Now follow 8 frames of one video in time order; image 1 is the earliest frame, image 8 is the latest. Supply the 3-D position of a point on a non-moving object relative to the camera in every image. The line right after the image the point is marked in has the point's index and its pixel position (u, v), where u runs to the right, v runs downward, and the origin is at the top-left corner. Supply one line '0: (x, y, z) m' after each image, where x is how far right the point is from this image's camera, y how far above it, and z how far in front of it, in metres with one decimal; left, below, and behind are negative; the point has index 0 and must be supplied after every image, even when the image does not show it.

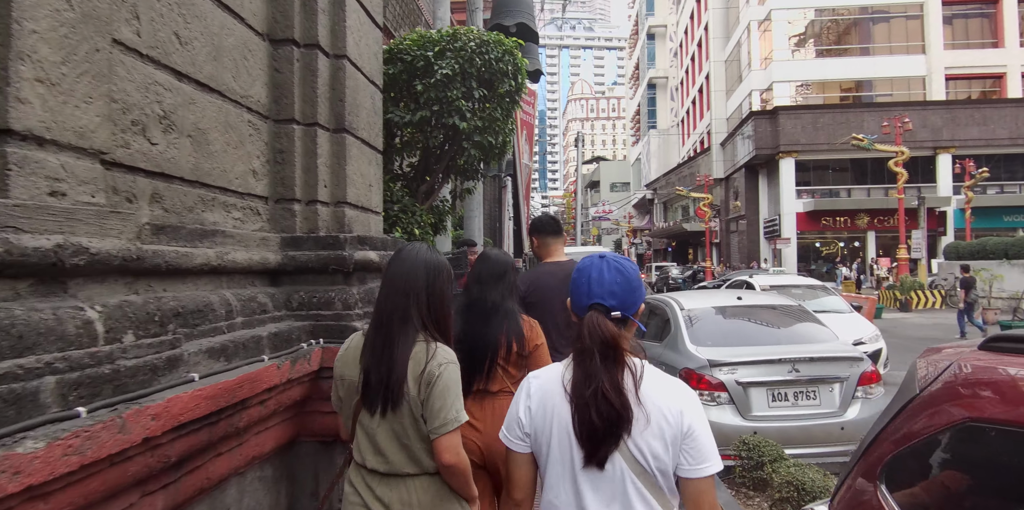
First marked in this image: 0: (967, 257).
0: (+15.9, -0.1, +19.1) m
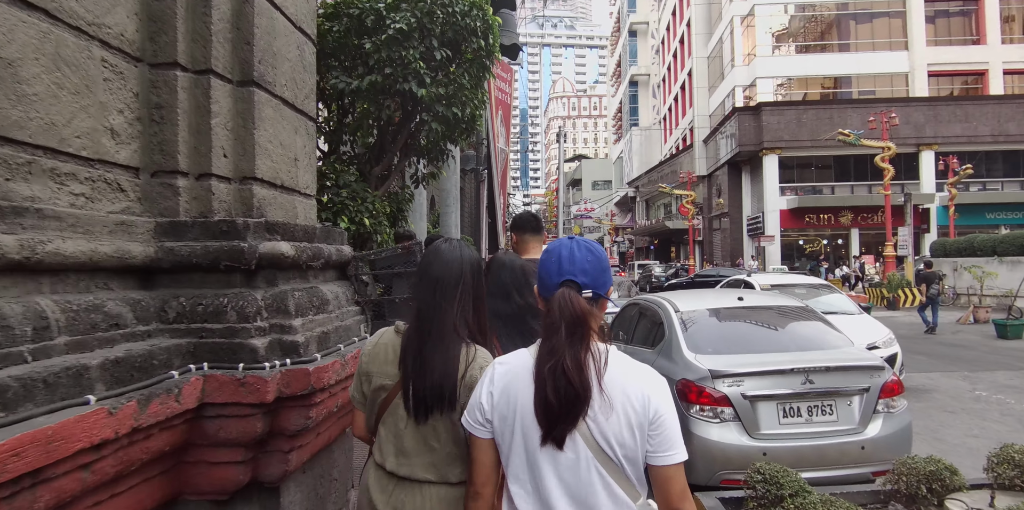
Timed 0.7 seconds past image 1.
0: (+15.2, 0.0, +18.9) m
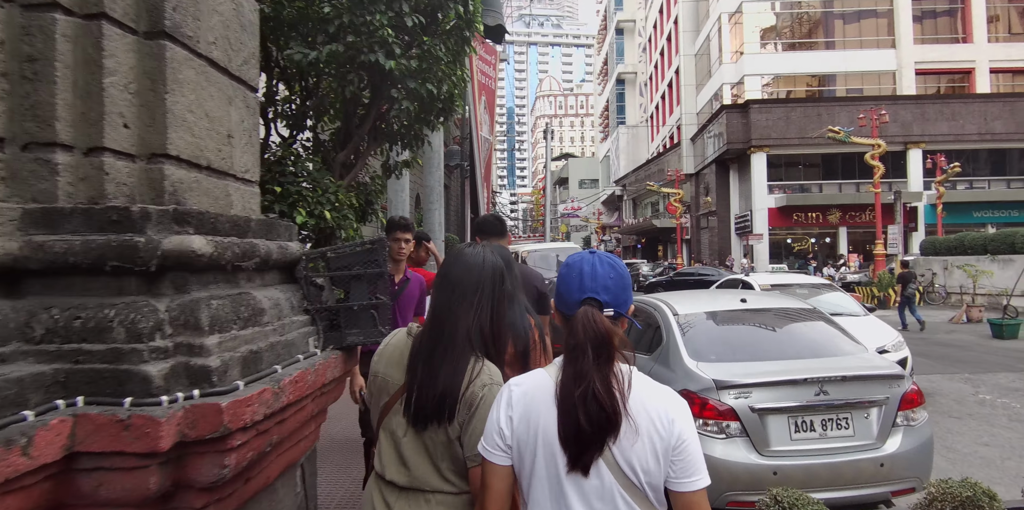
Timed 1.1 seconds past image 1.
0: (+14.7, +0.1, +18.8) m
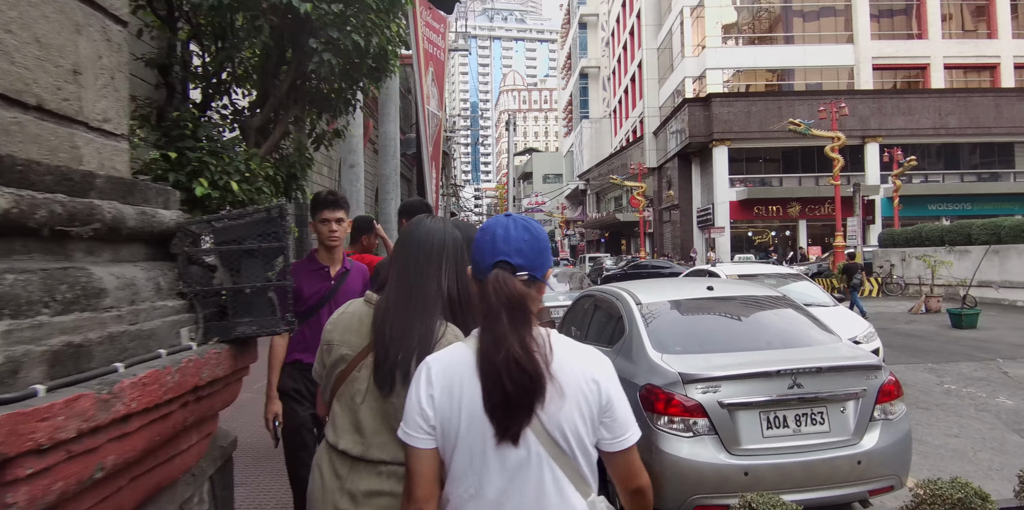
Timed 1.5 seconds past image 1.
0: (+13.5, +0.4, +19.3) m
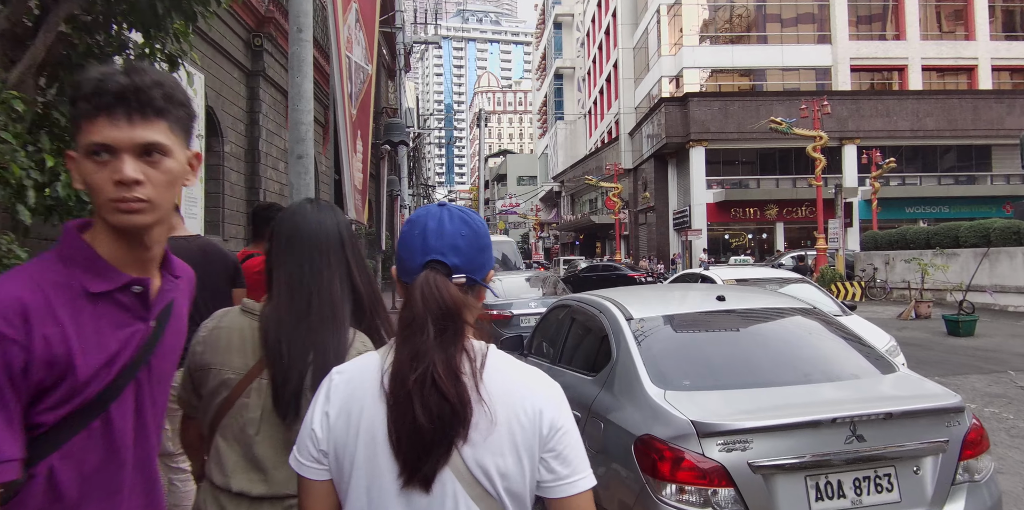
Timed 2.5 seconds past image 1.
0: (+12.6, +0.3, +18.8) m
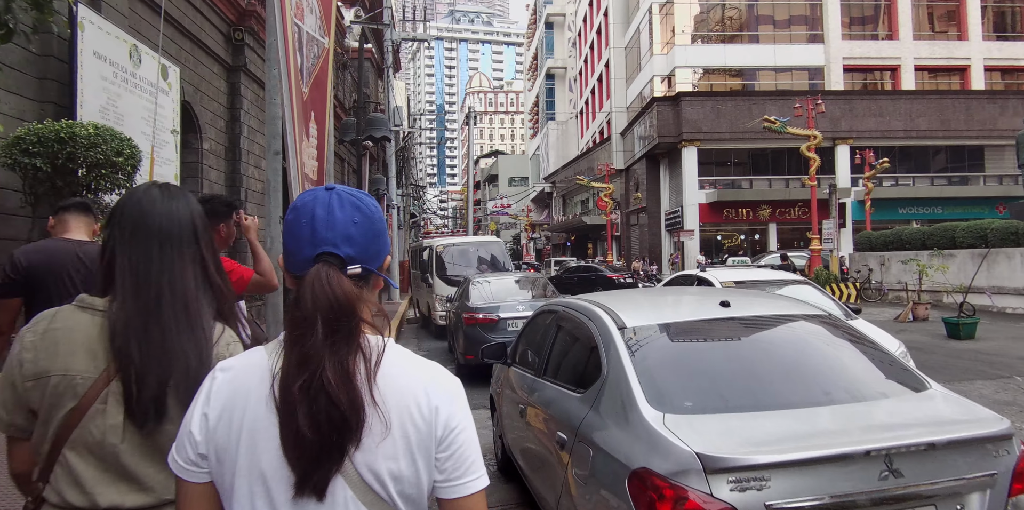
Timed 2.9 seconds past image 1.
0: (+12.2, +0.2, +18.6) m
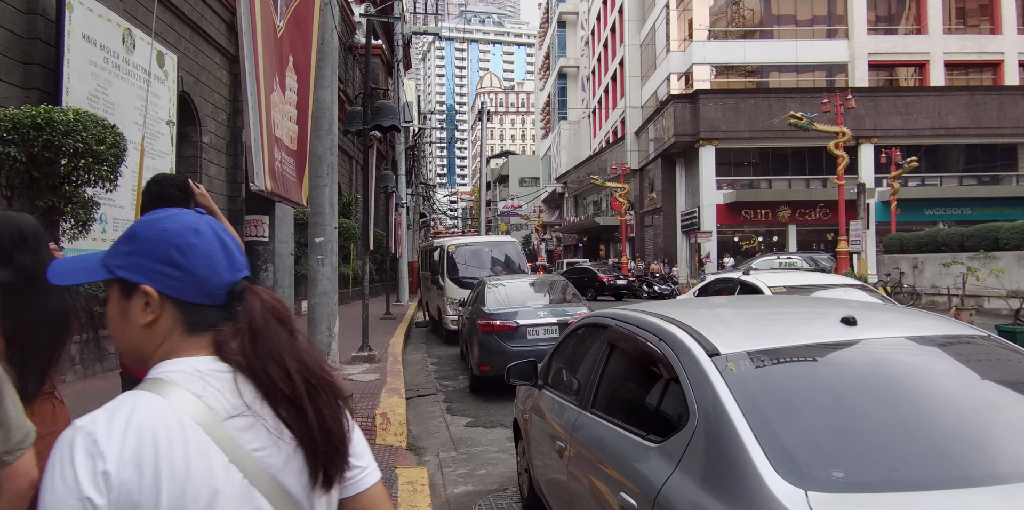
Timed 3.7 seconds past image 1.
0: (+12.7, +0.1, +17.6) m
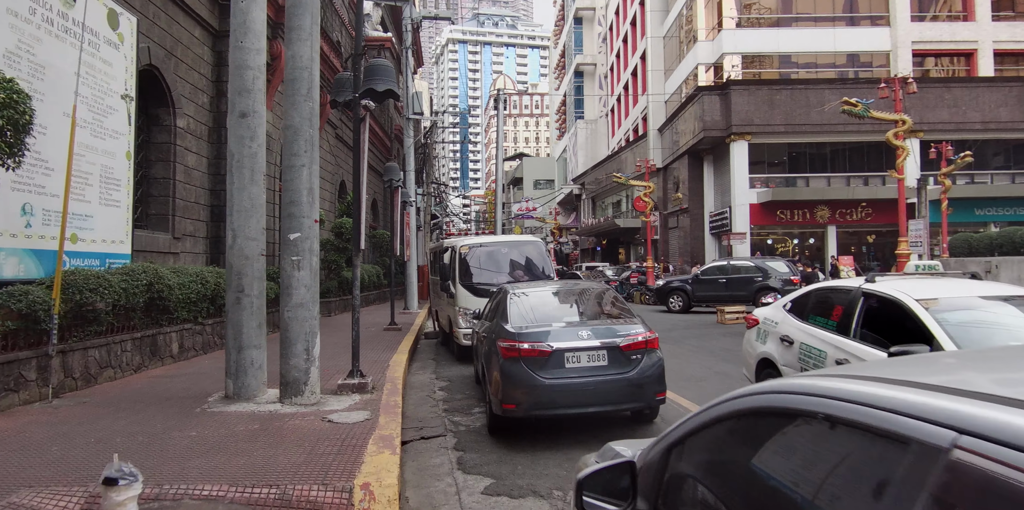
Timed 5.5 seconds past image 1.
0: (+13.2, +0.1, +15.5) m
